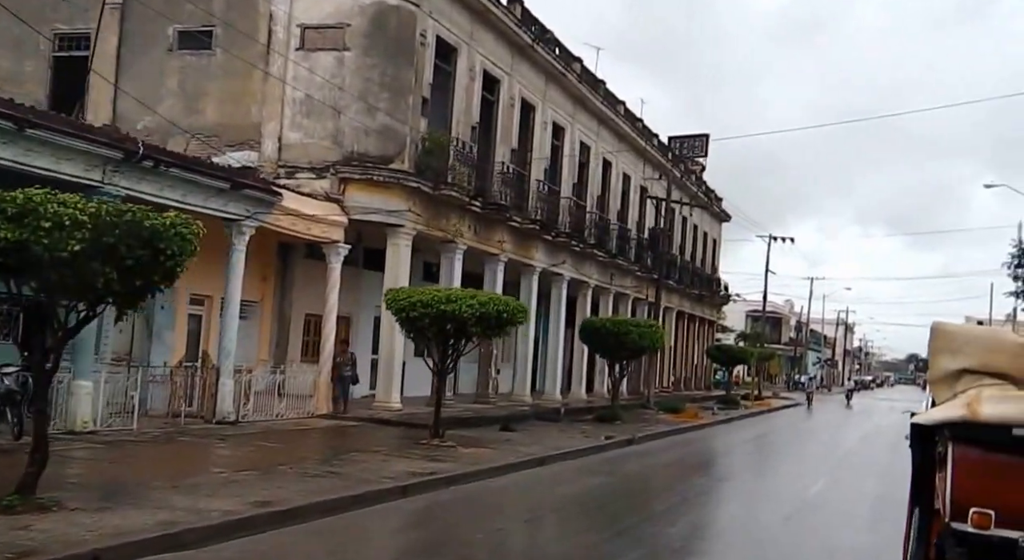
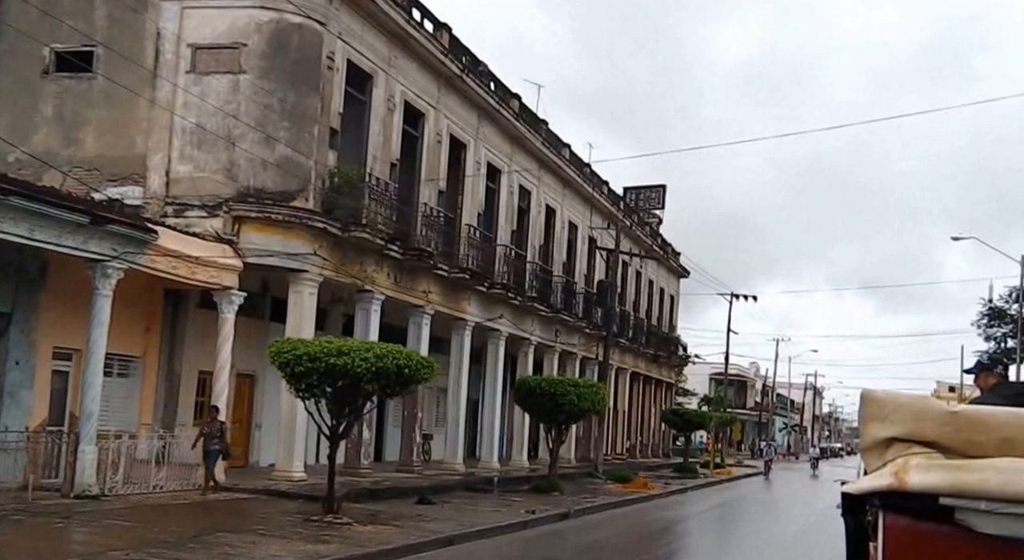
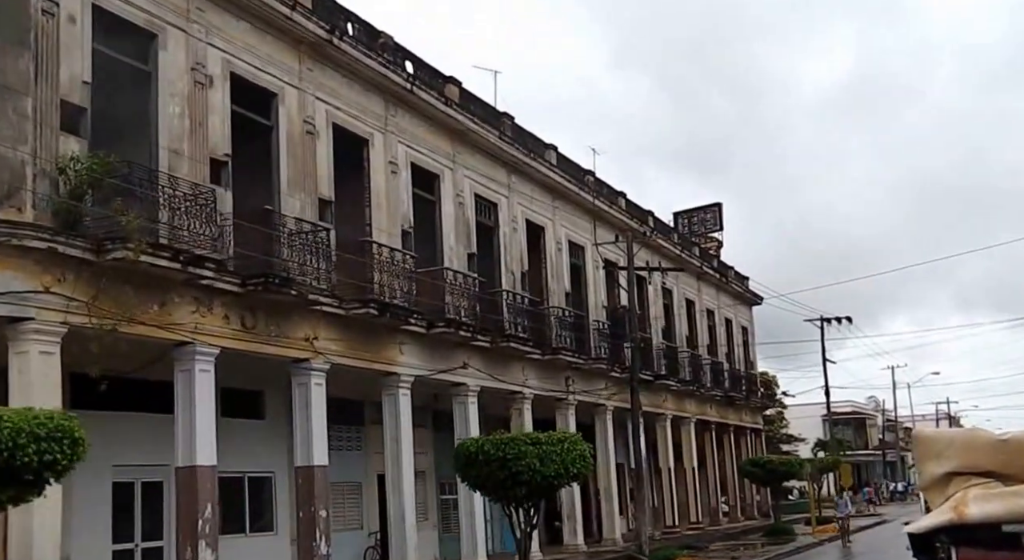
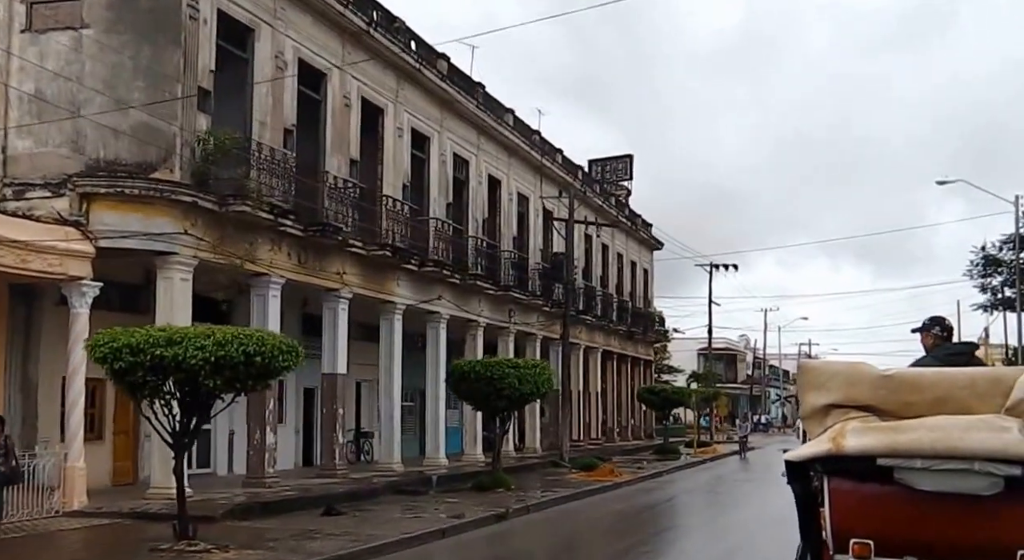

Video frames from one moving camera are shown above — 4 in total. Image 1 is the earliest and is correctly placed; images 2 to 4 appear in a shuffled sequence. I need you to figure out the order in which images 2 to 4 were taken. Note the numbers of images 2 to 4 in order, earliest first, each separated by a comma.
2, 4, 3
